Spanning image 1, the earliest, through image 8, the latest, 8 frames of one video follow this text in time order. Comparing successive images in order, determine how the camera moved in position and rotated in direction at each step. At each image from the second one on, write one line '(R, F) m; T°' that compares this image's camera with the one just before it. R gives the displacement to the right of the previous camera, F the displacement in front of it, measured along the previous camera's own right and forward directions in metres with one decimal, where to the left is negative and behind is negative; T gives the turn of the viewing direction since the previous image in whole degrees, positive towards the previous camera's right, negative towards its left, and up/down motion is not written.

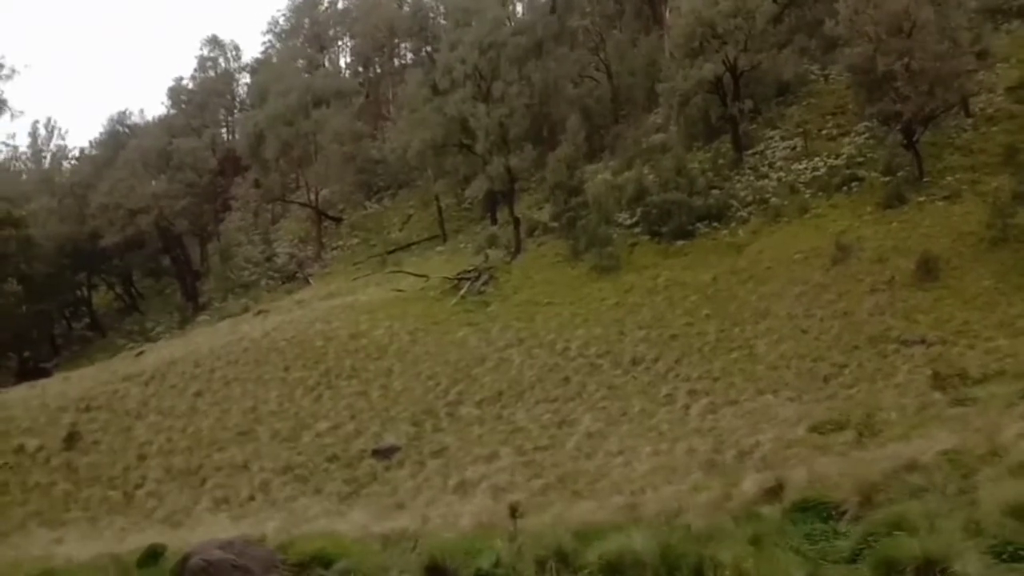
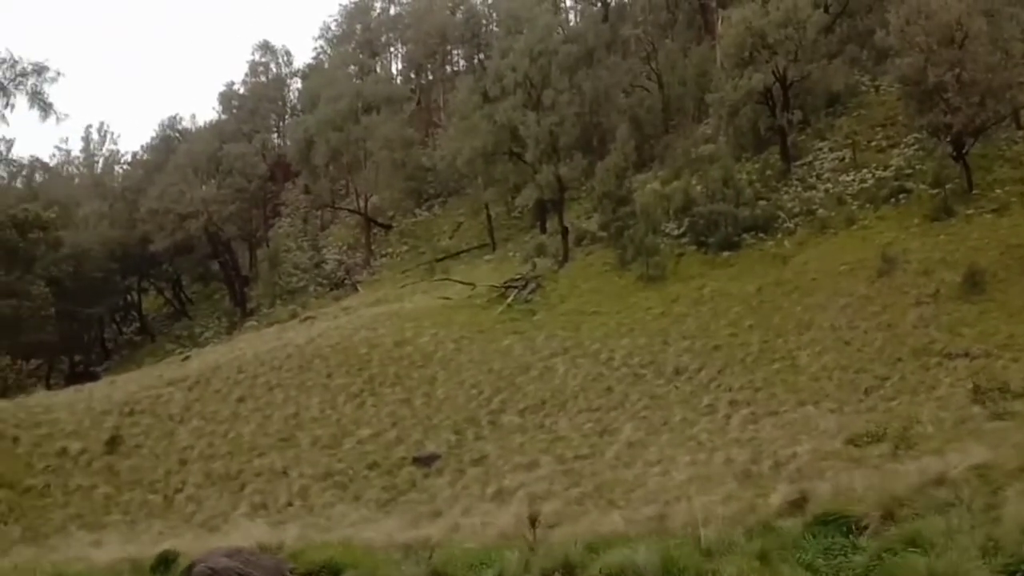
(+0.5, +0.2) m; -4°
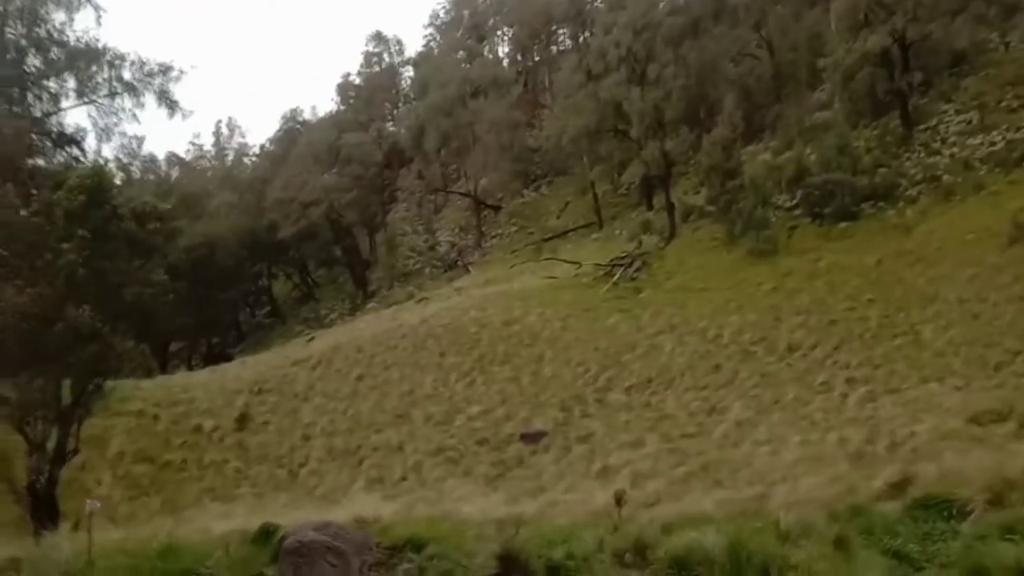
(+0.8, -0.3) m; -8°
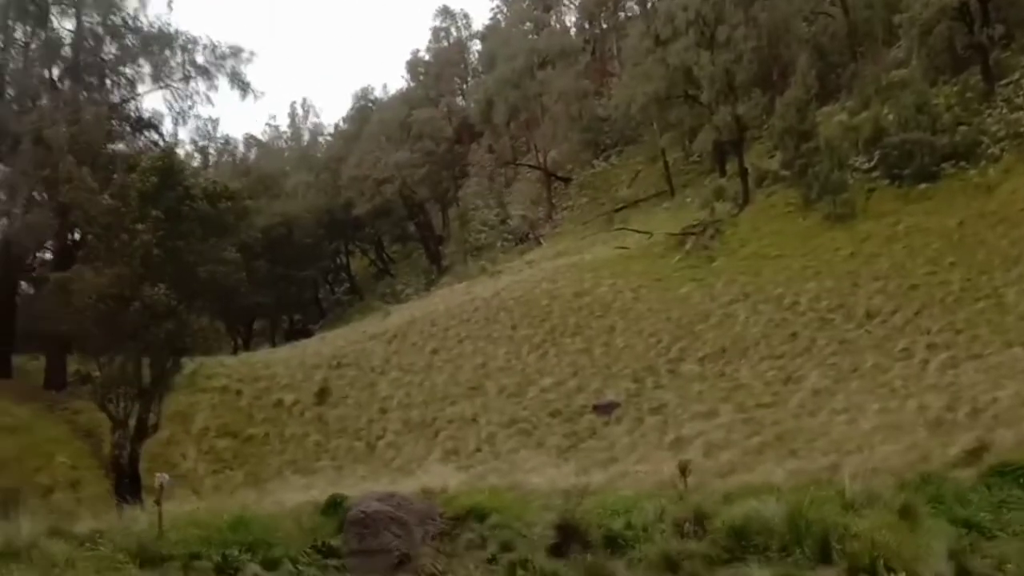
(+0.3, 0.0) m; -5°
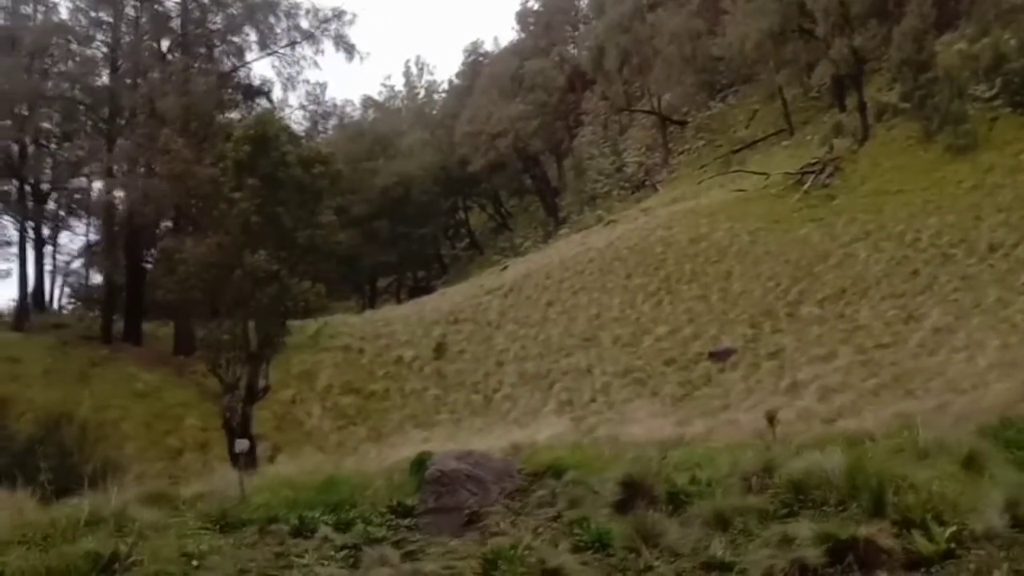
(+1.1, -0.1) m; -9°
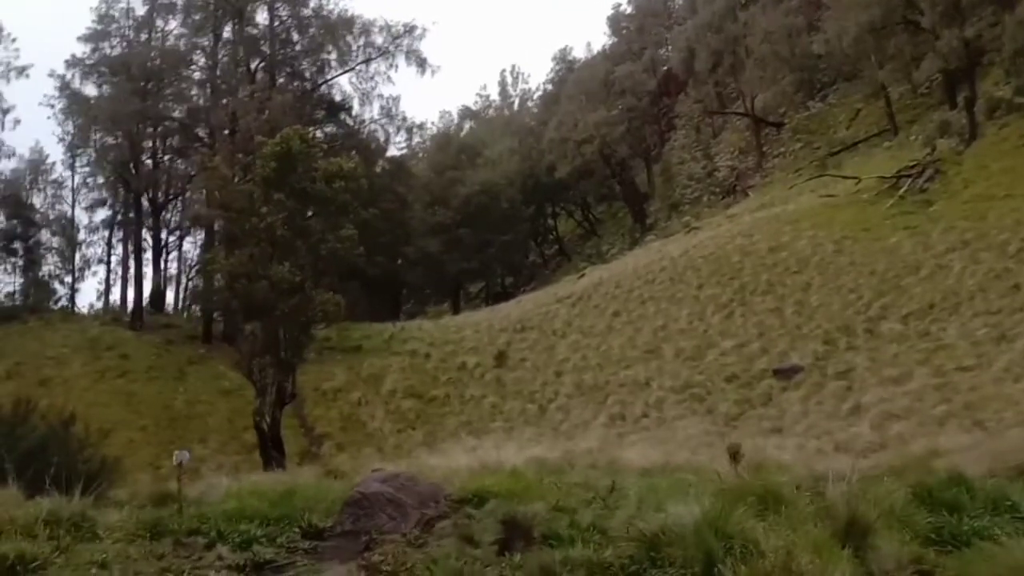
(+3.5, +0.4) m; -12°
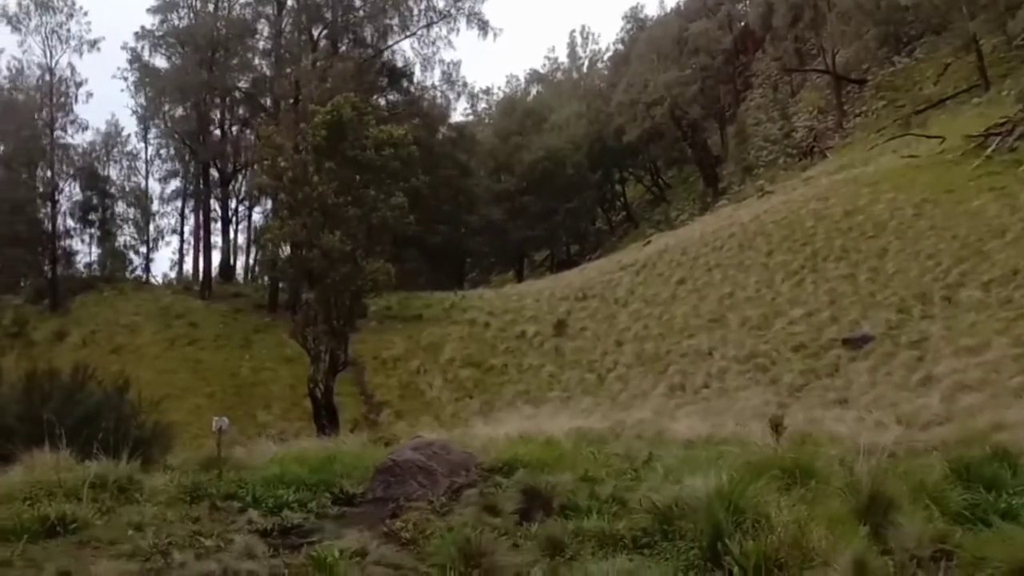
(+0.8, +0.3) m; -5°
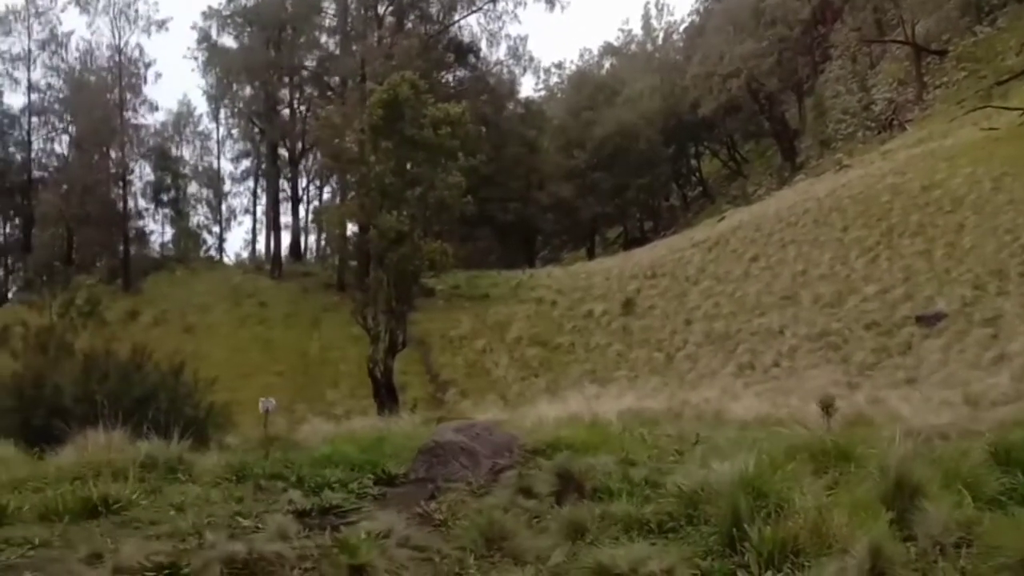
(+0.6, +0.3) m; -6°
